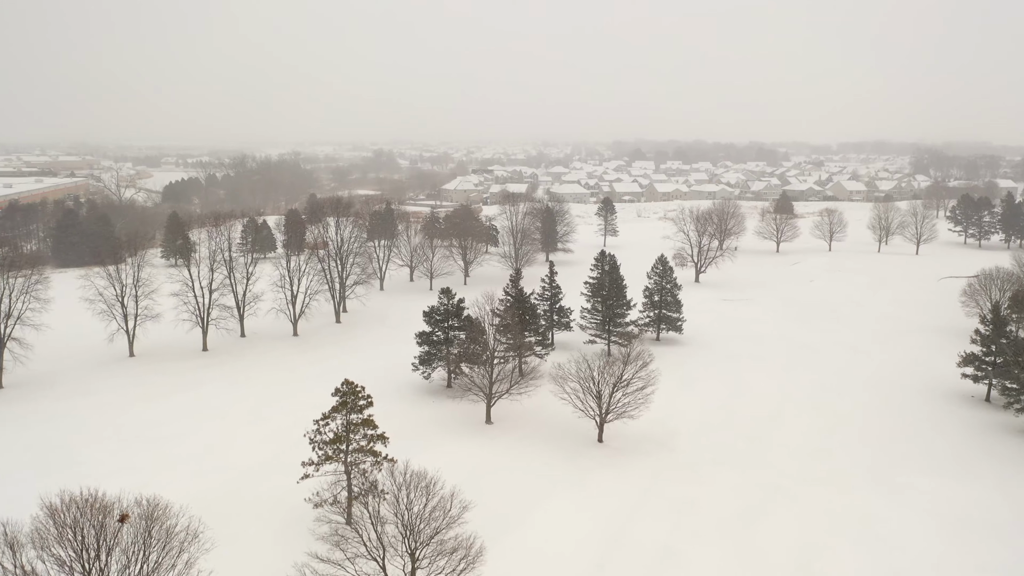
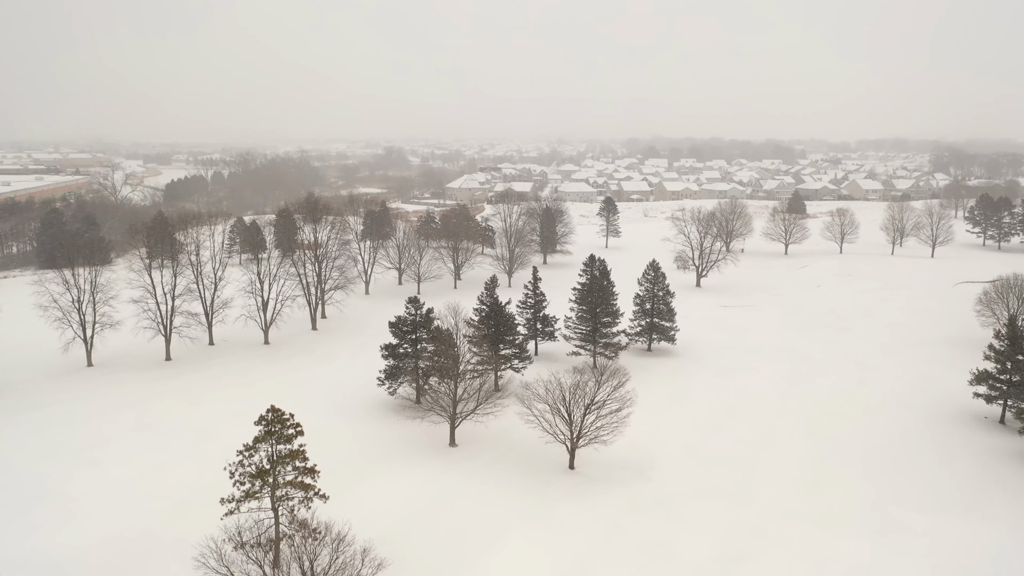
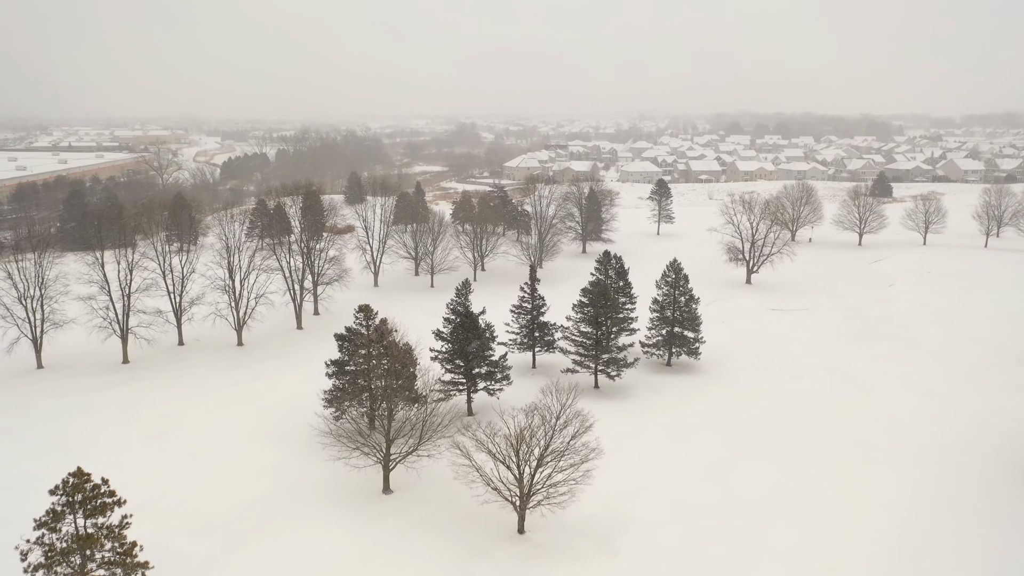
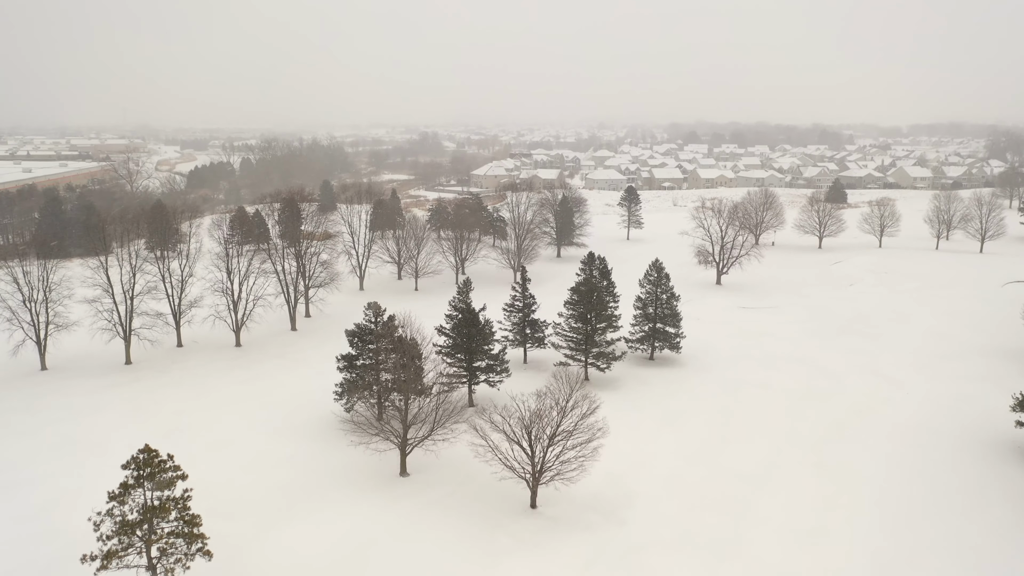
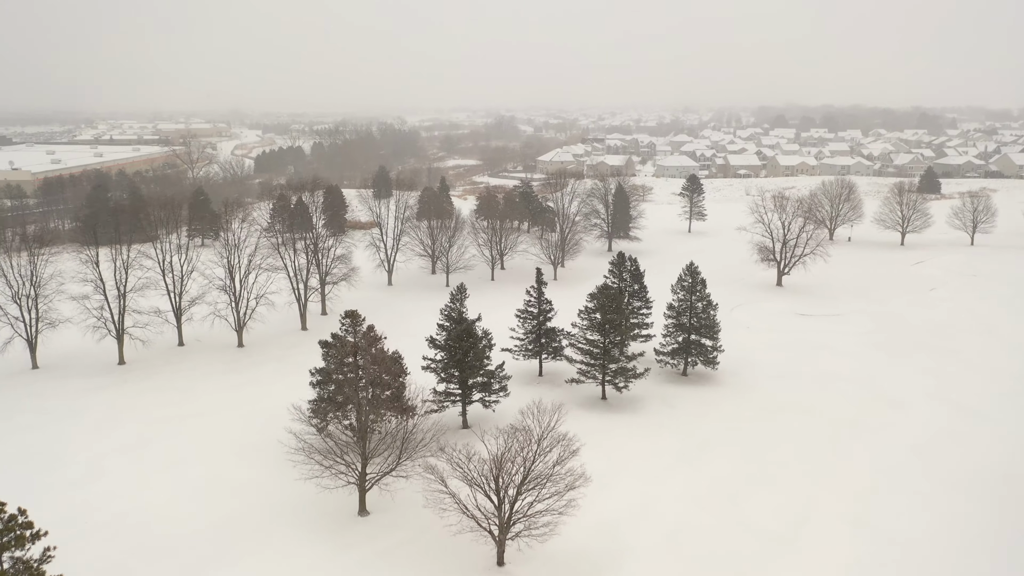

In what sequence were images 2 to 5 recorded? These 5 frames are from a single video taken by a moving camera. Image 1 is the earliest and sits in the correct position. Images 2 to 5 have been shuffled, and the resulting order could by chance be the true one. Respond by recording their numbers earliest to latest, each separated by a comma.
2, 4, 3, 5
